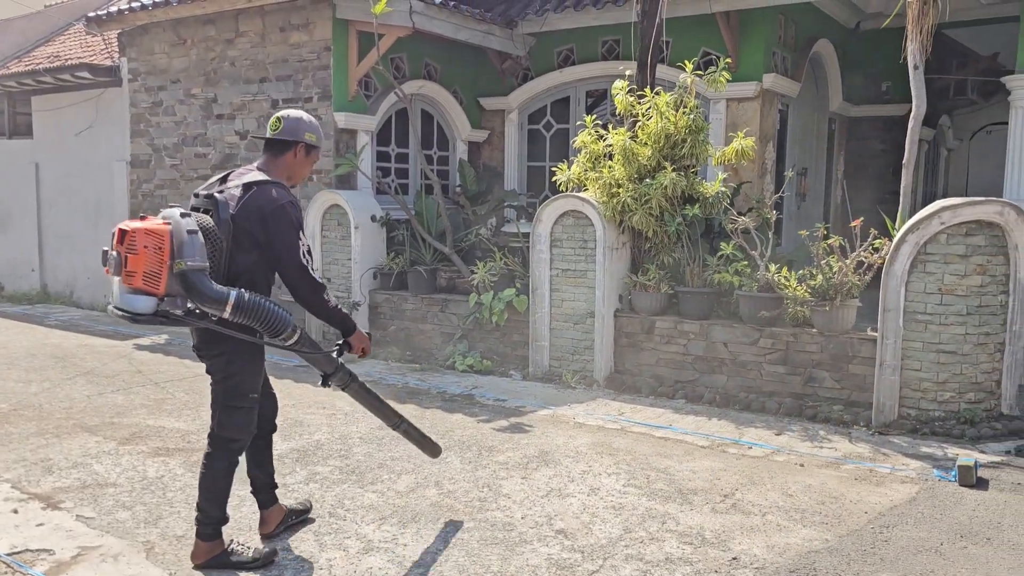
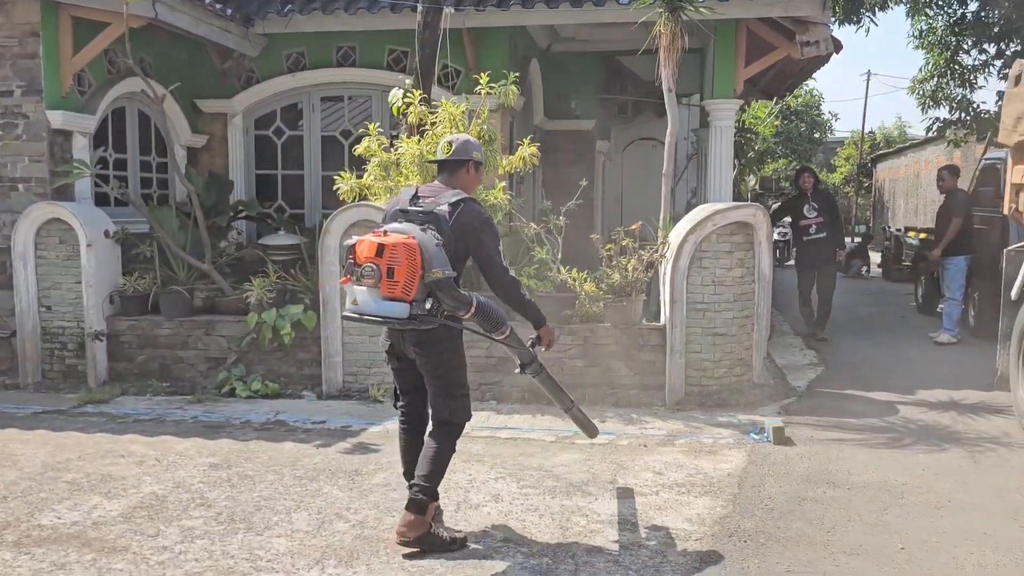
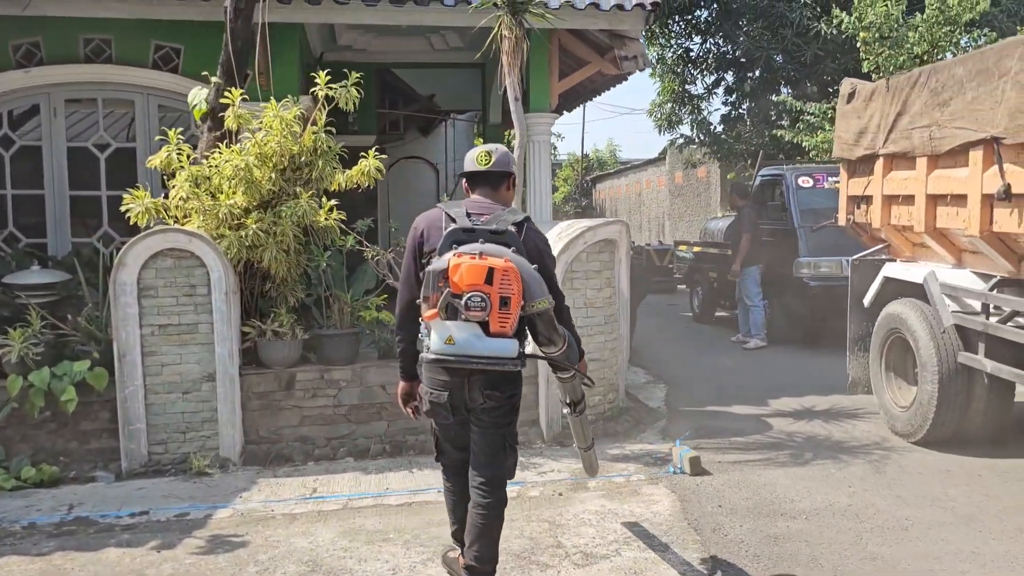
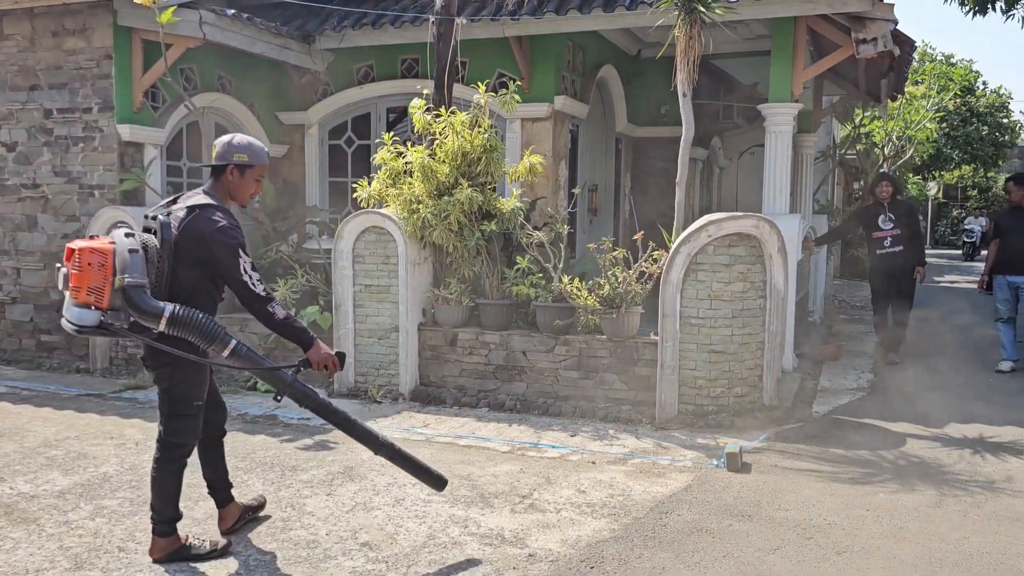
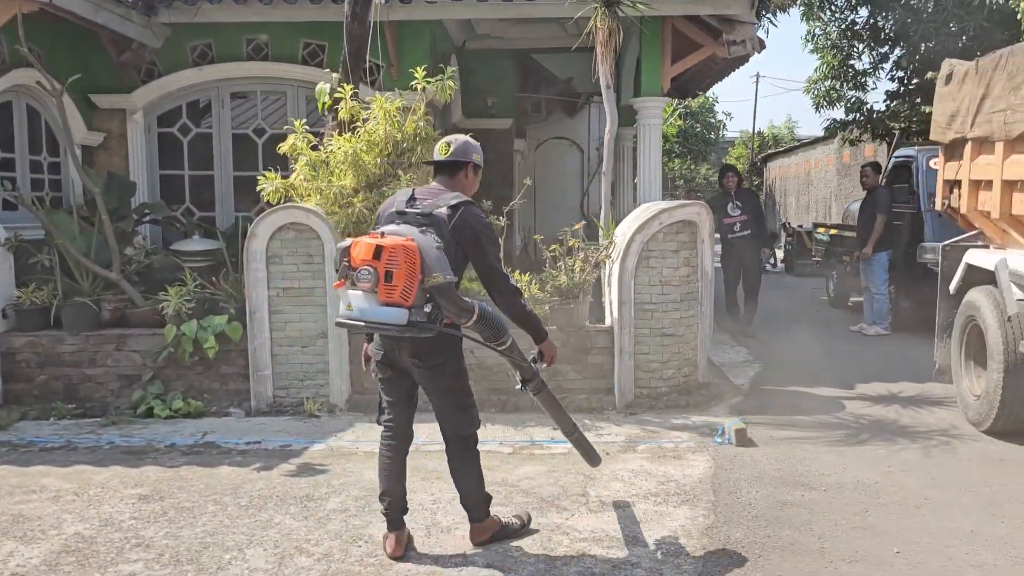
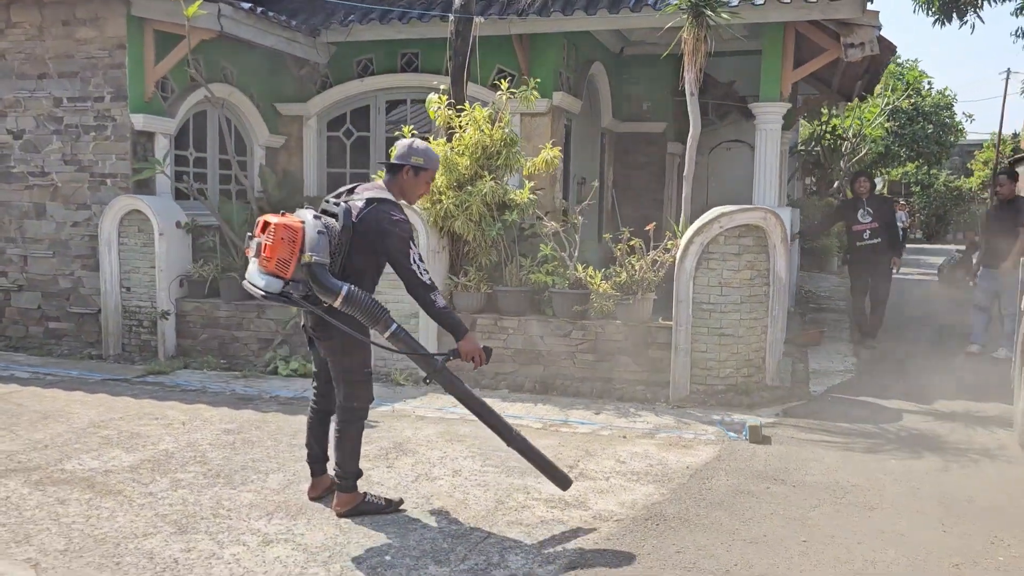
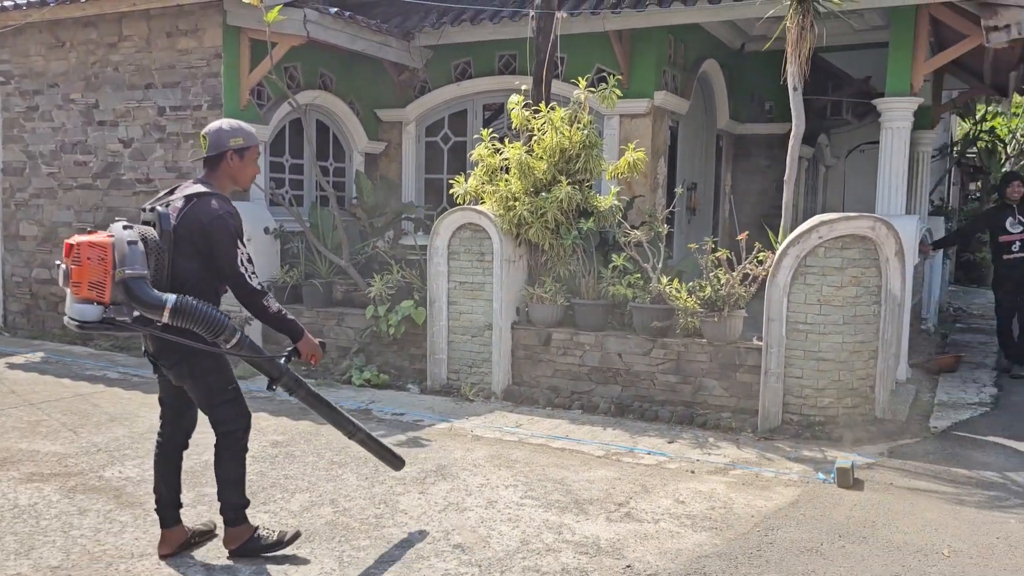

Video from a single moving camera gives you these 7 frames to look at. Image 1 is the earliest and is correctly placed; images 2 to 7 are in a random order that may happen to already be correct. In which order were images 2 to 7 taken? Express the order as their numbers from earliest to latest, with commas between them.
7, 4, 6, 2, 5, 3
